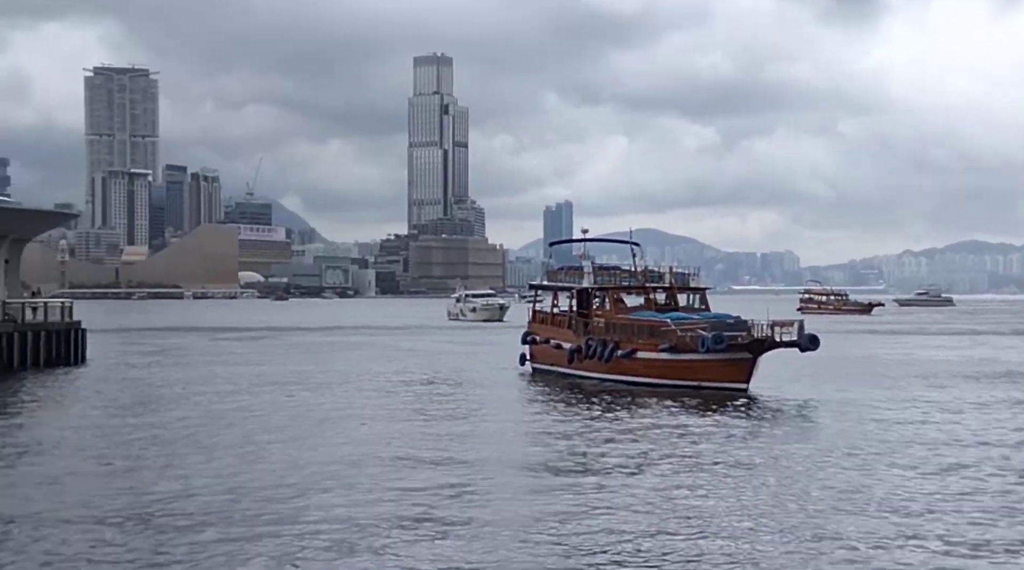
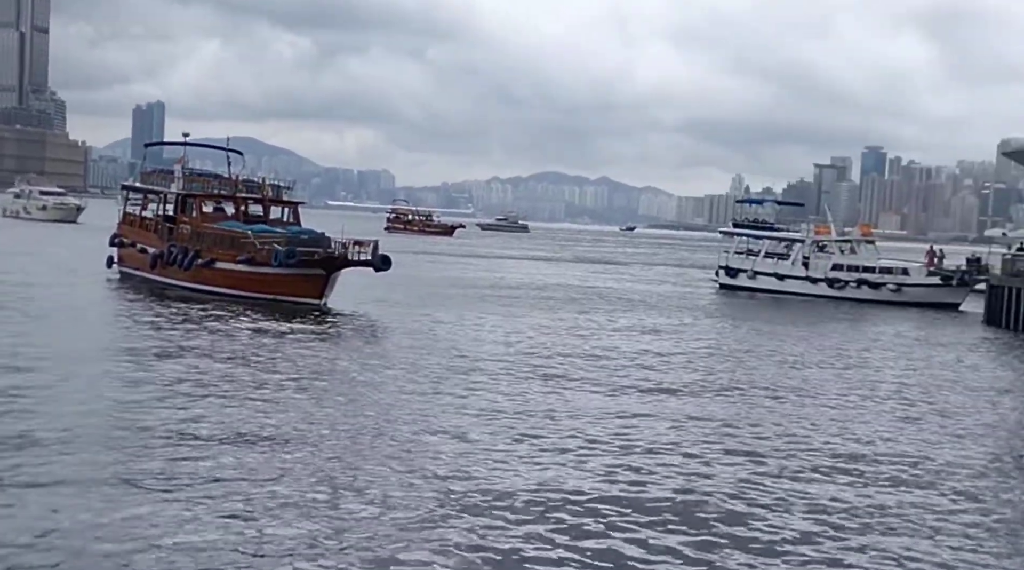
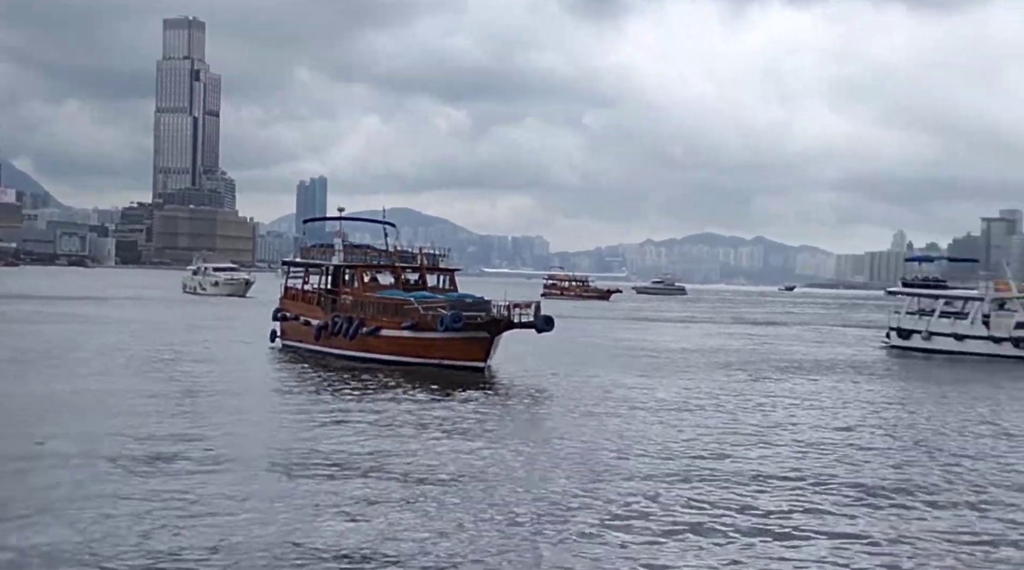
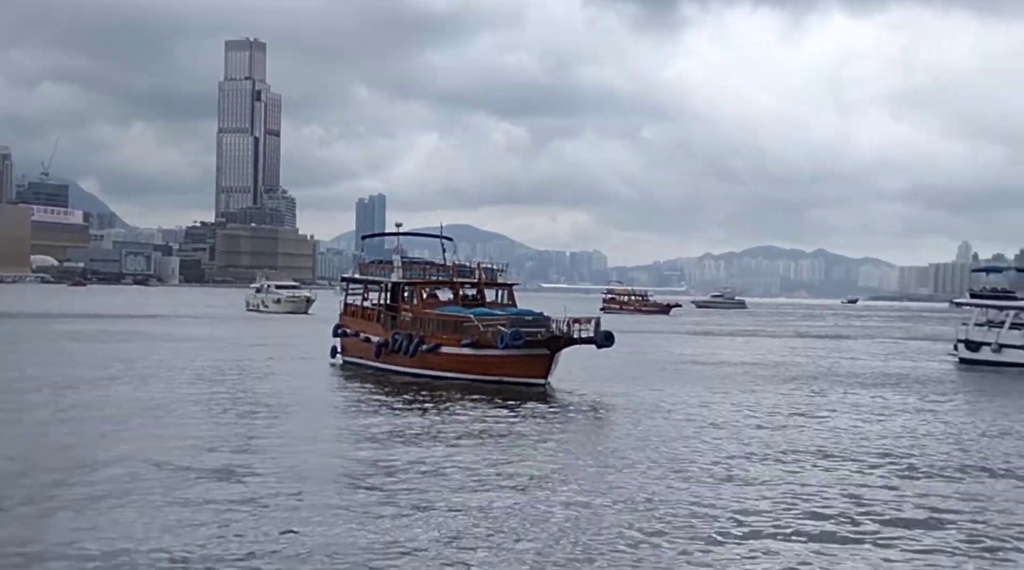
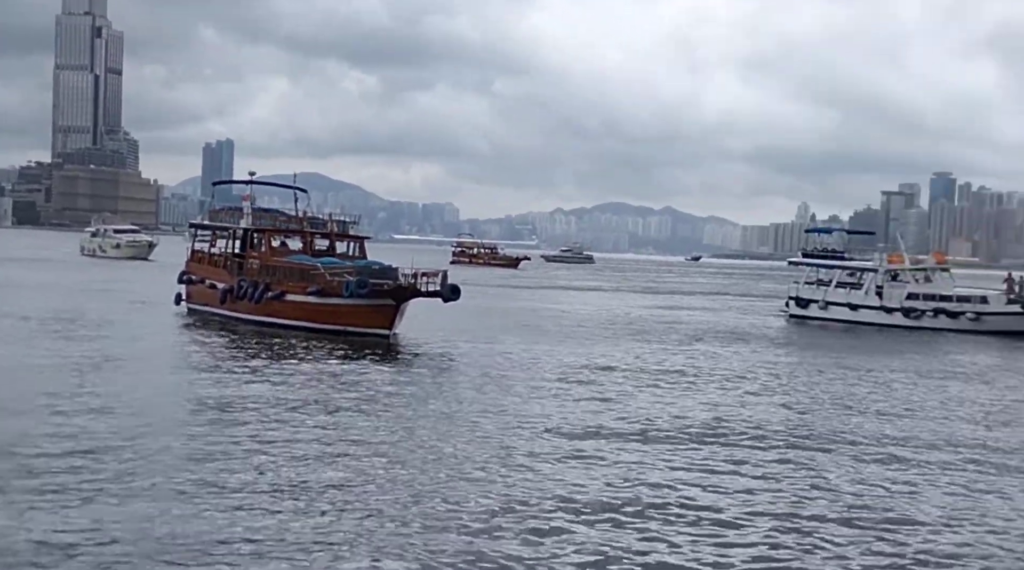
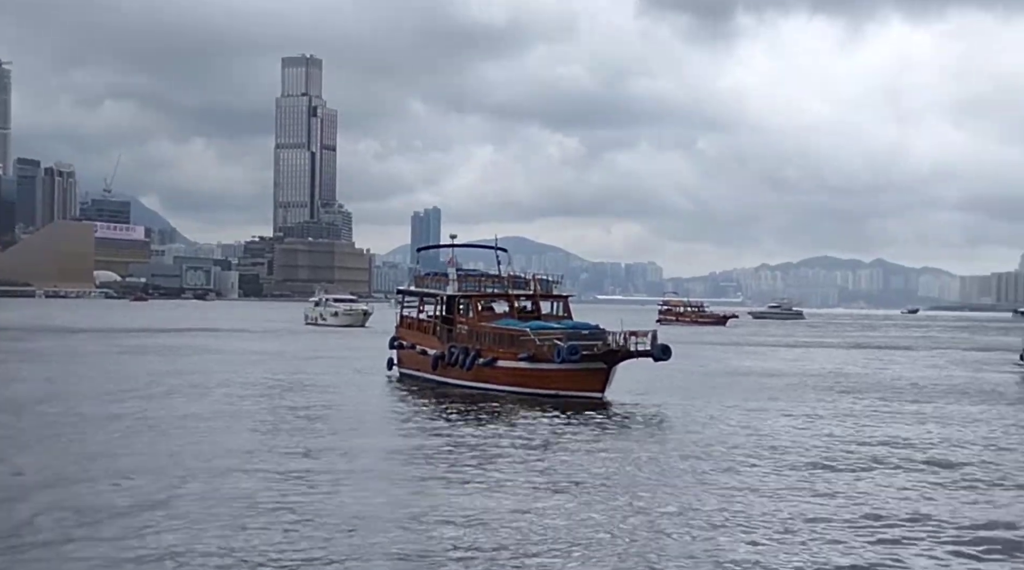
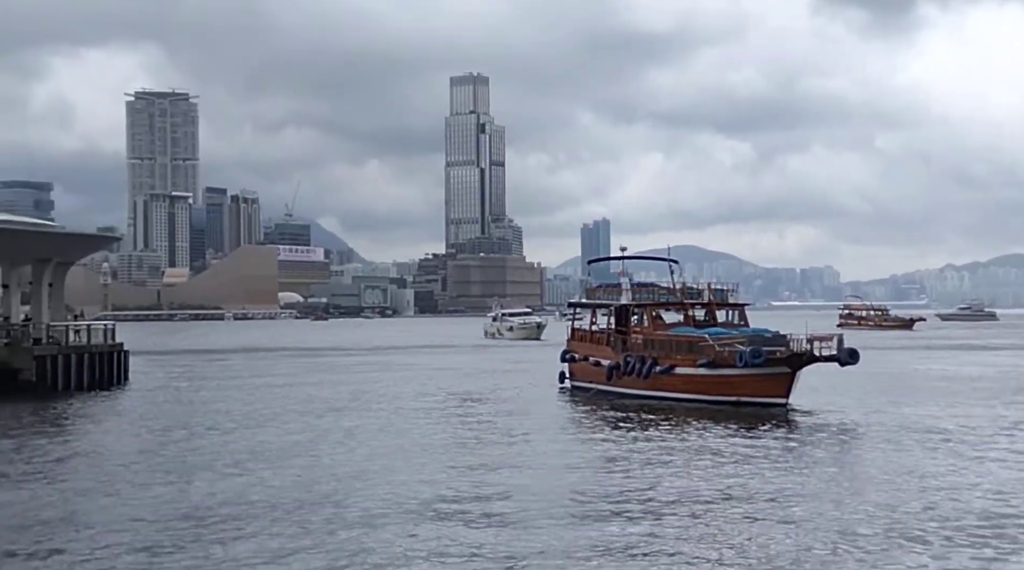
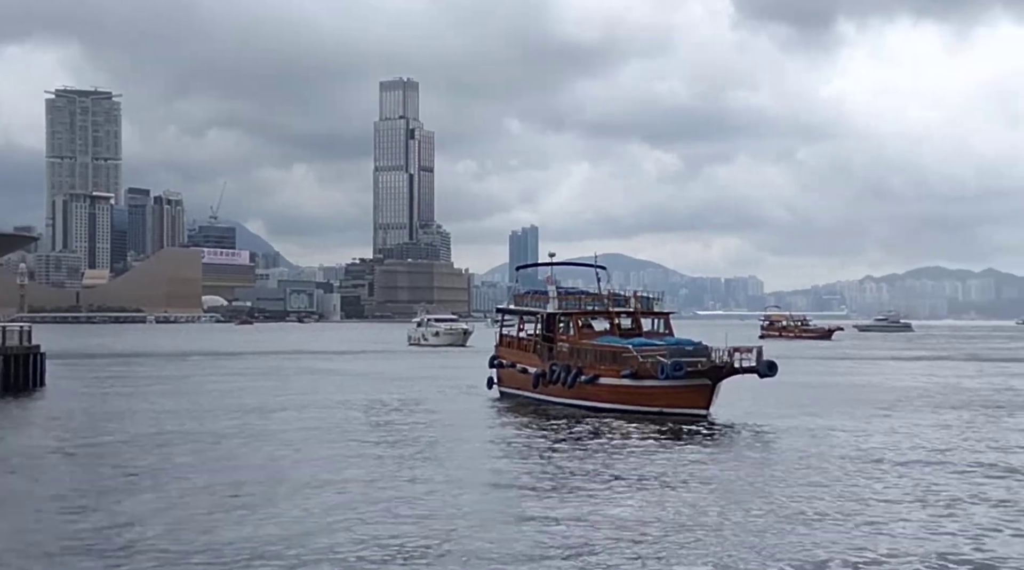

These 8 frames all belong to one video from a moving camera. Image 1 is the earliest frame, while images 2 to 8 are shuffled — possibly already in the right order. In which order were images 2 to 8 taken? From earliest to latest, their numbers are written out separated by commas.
7, 8, 6, 4, 3, 5, 2
